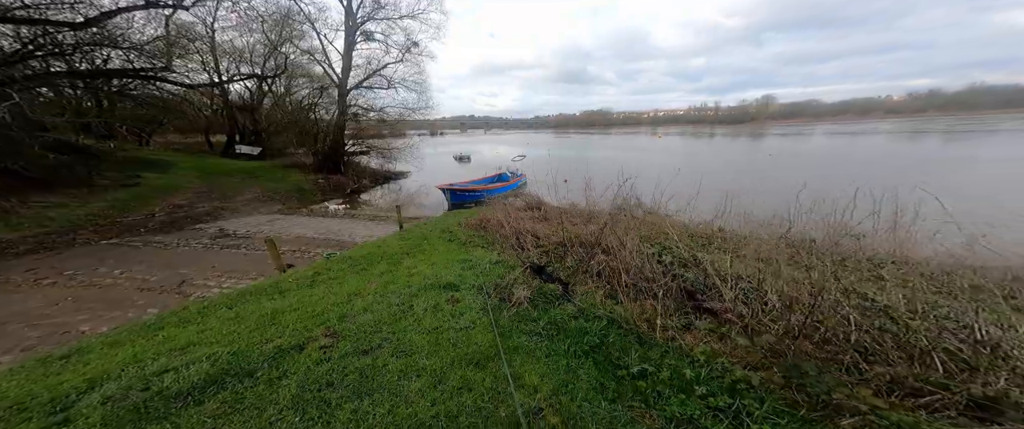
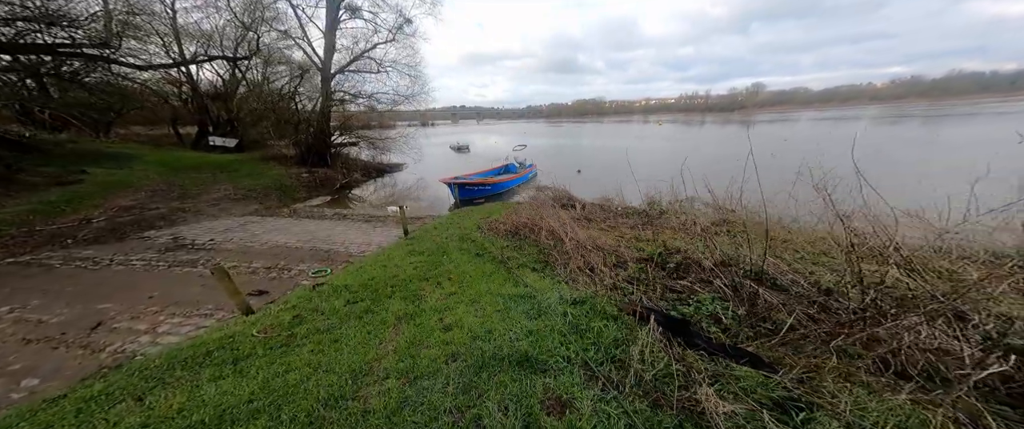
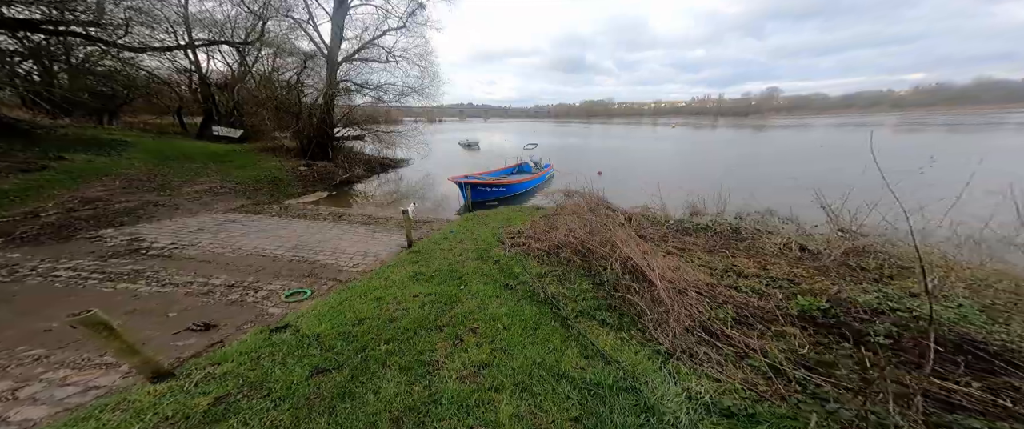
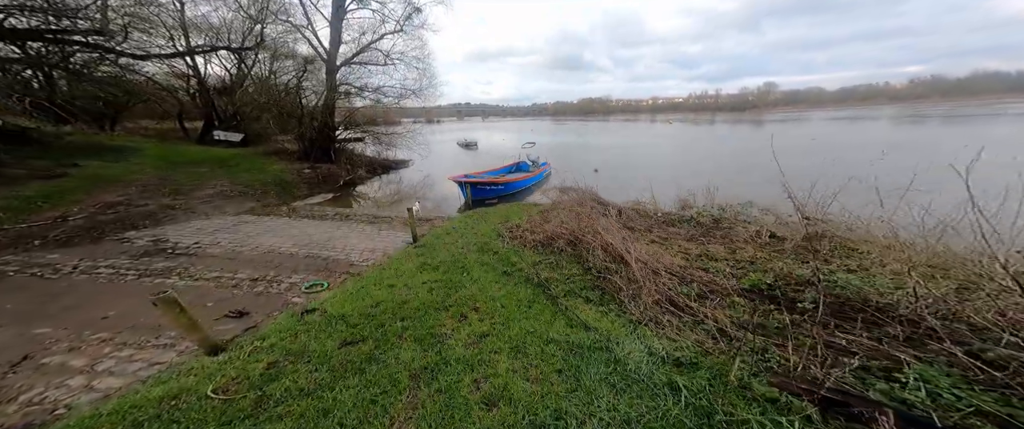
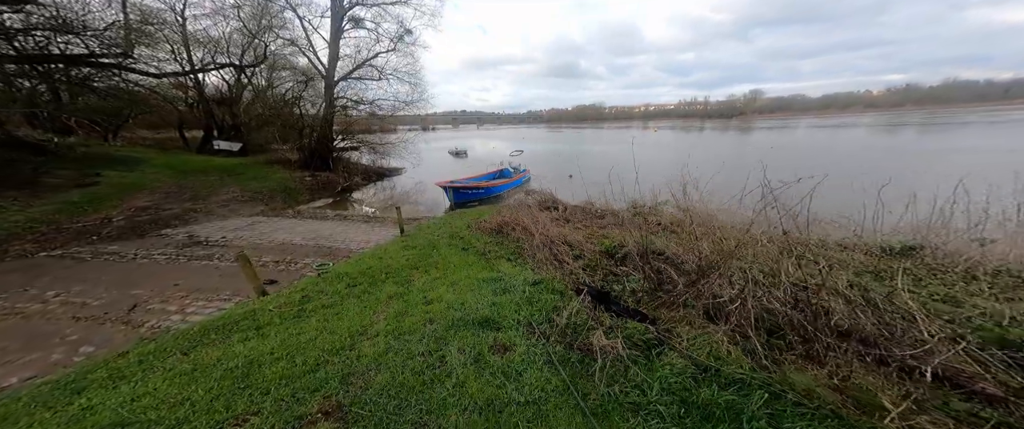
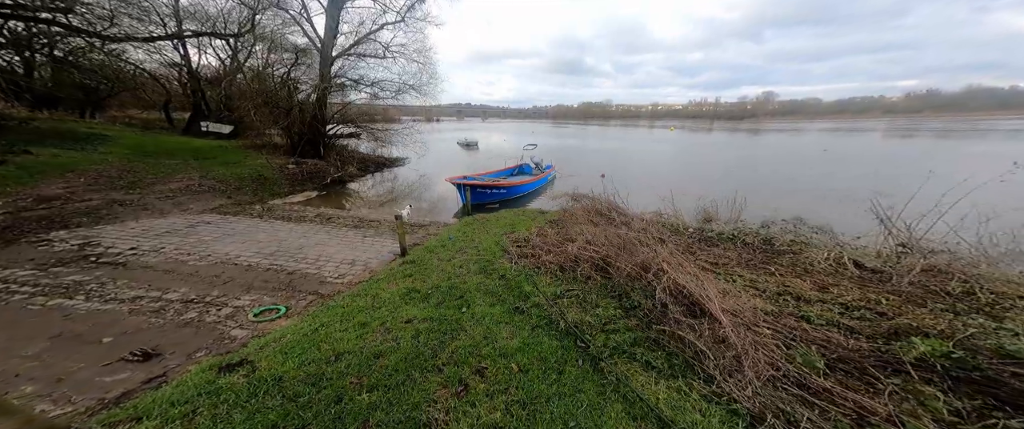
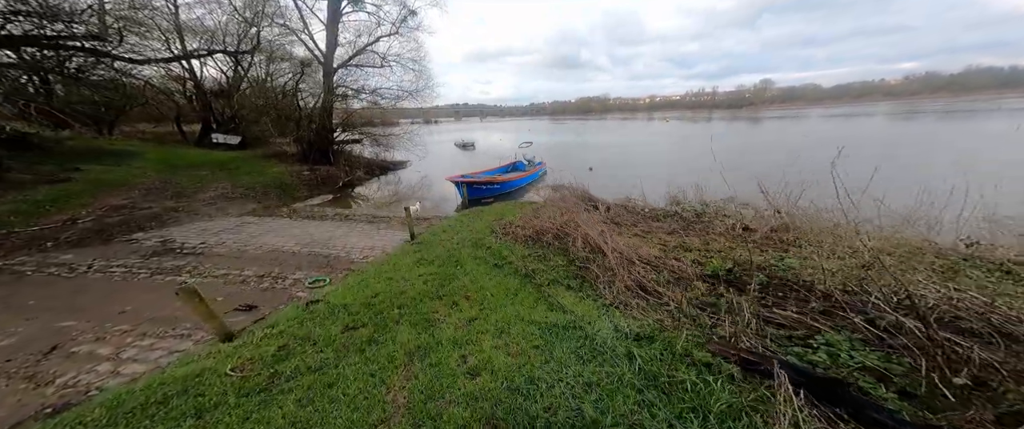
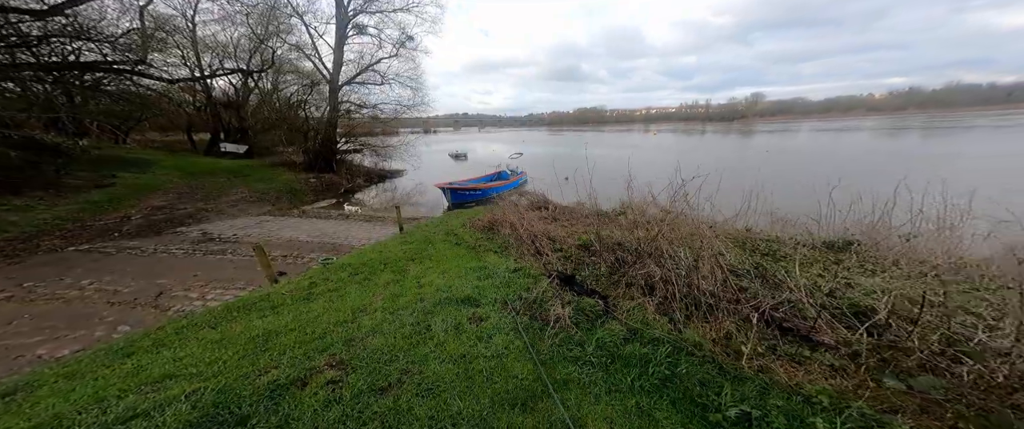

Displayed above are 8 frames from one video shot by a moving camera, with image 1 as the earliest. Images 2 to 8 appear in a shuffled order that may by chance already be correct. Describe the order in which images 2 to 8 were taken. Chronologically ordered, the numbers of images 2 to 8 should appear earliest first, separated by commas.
8, 5, 2, 7, 4, 3, 6
